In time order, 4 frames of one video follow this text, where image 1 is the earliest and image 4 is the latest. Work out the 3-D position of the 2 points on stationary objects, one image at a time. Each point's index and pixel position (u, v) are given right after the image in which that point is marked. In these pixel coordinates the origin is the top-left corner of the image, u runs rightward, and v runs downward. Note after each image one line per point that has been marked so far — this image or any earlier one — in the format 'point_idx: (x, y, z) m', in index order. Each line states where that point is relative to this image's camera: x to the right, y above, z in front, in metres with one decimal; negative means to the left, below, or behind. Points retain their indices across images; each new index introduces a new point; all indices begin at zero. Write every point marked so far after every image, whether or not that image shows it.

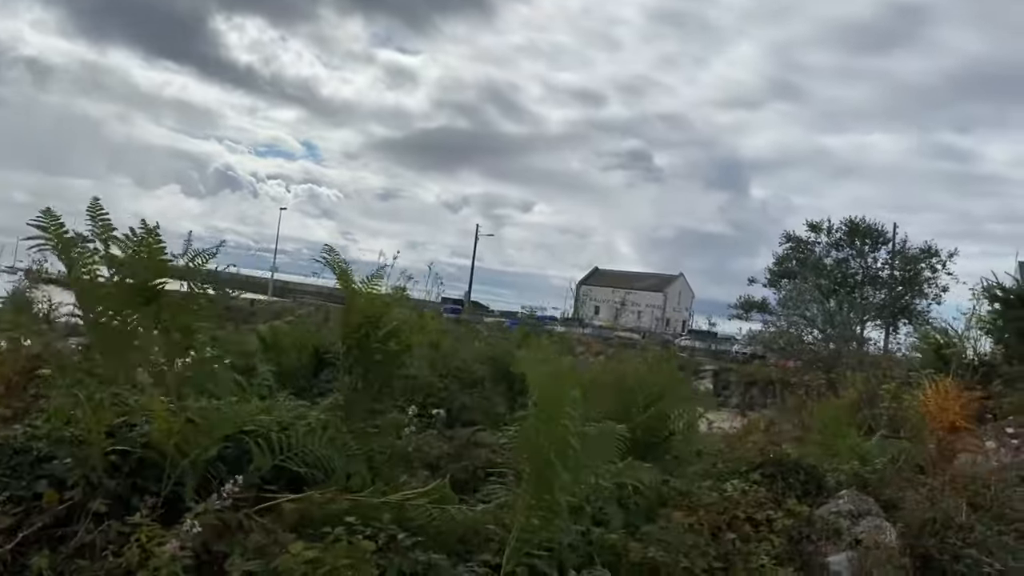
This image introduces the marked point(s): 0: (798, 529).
0: (+1.4, -1.2, +4.1) m
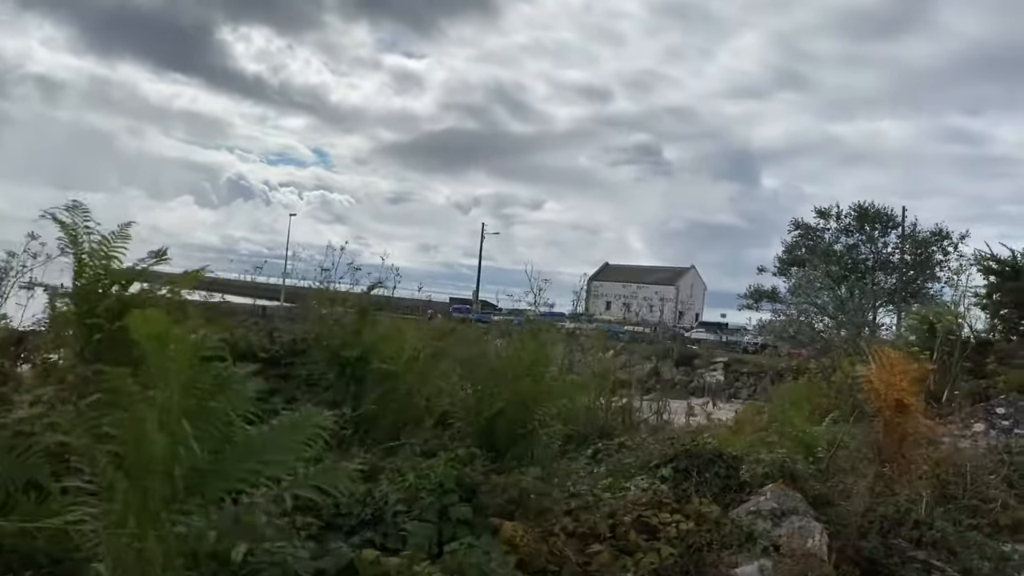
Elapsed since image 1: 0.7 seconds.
0: (+0.7, -1.0, +3.4) m
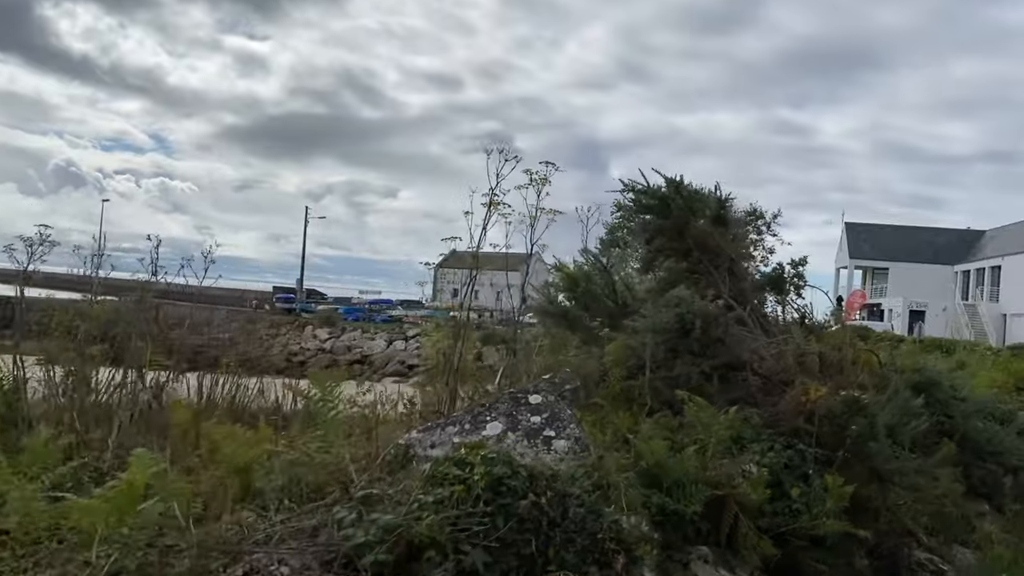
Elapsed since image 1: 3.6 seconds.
0: (-2.9, -0.6, -0.3) m
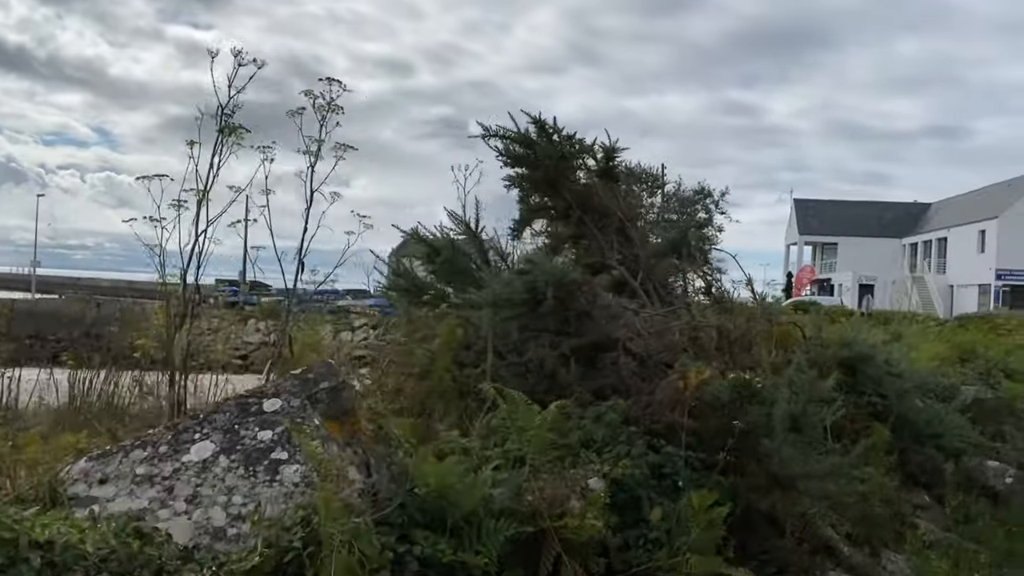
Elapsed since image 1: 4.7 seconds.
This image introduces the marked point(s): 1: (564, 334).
0: (-3.8, -0.6, -1.9) m
1: (+0.3, -0.3, +5.2) m
